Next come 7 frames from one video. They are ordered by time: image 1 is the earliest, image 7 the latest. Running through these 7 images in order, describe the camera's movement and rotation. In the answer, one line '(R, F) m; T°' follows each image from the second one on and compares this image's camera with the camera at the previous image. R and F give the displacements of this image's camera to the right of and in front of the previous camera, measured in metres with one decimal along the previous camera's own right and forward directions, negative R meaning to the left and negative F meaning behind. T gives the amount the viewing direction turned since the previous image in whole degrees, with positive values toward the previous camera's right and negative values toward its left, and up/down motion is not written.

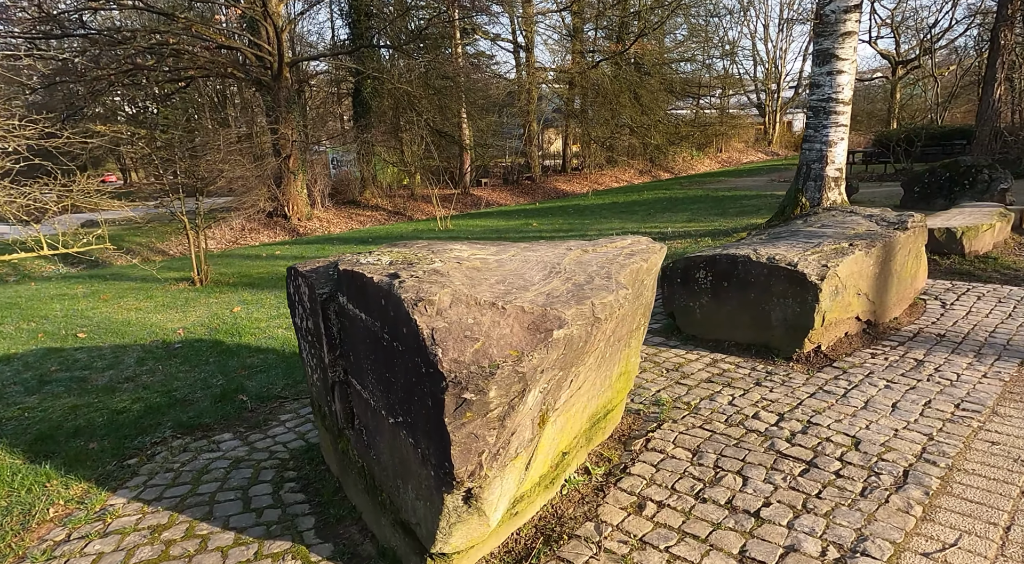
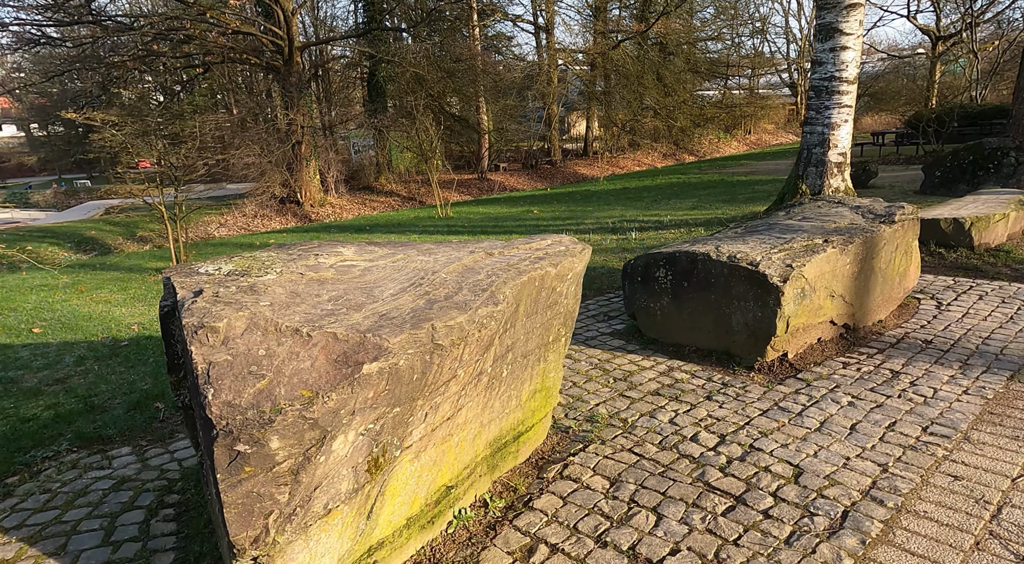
(+0.6, +0.4) m; -2°
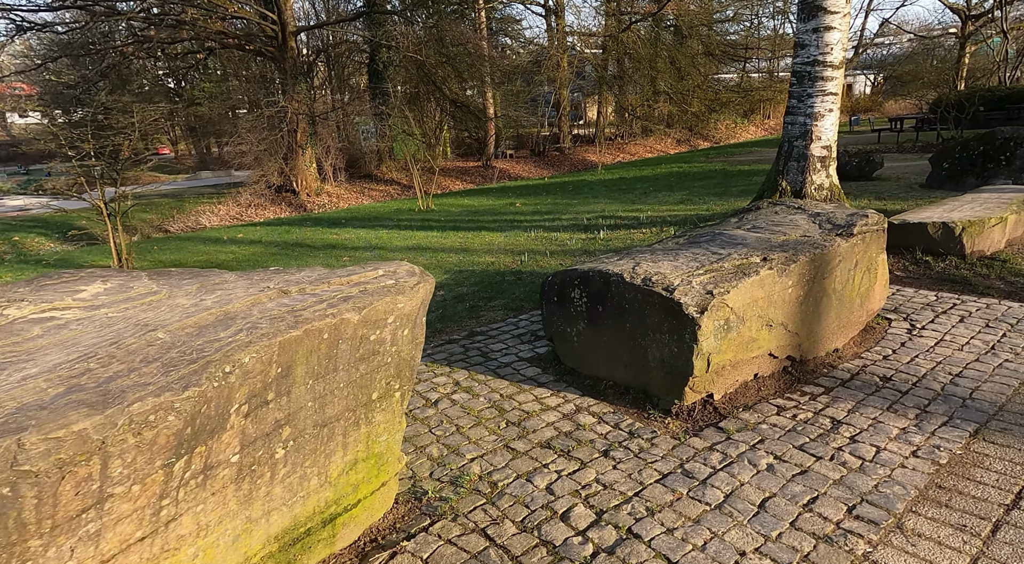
(+0.7, +0.7) m; -2°
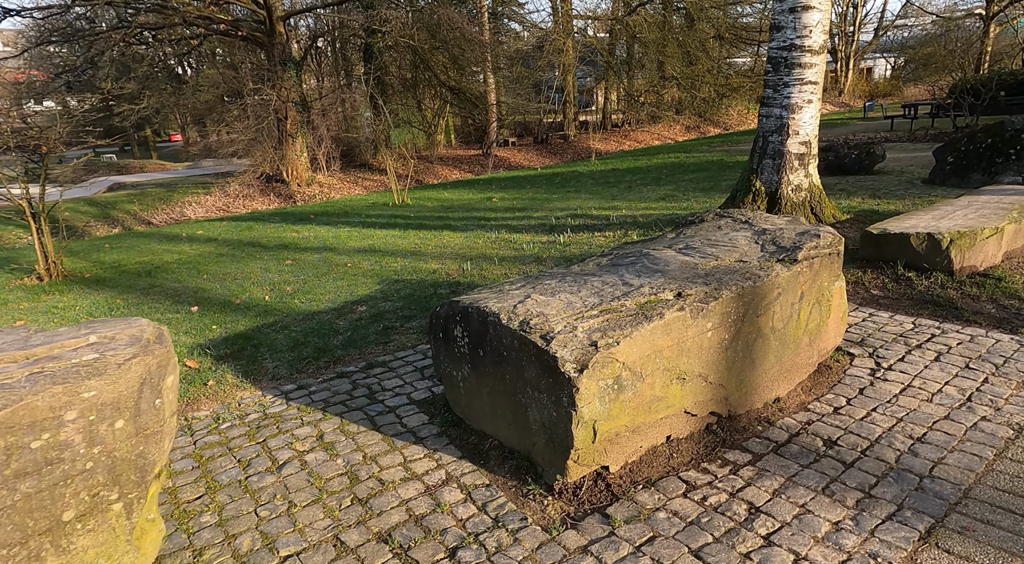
(+0.7, +0.7) m; -1°
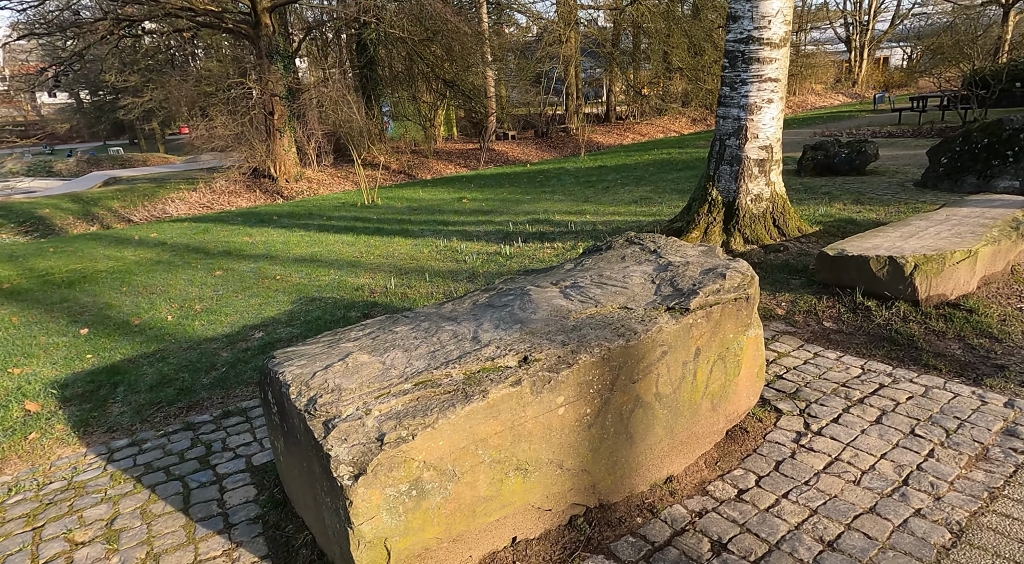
(+0.7, +0.7) m; -1°
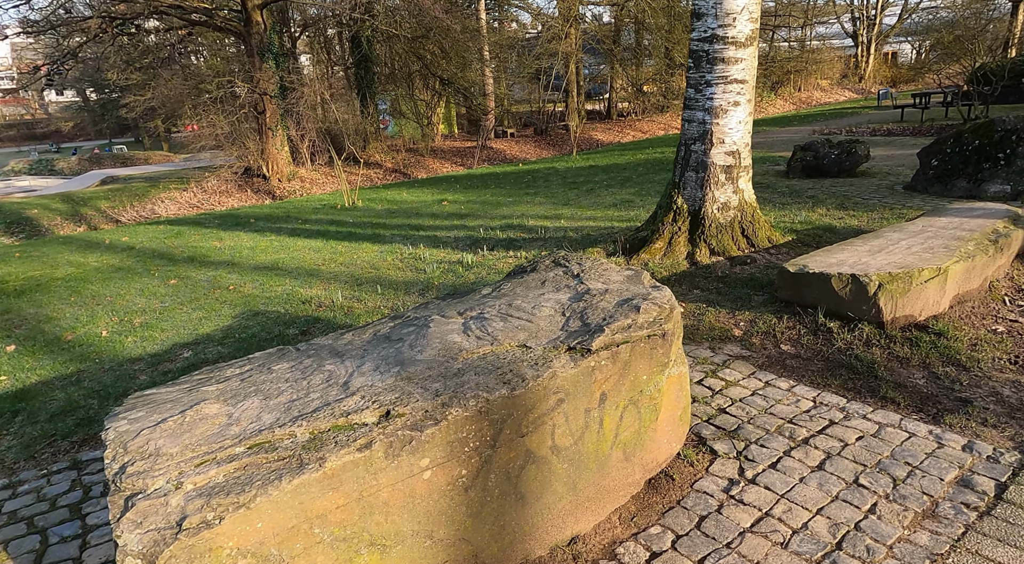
(+0.4, +0.3) m; 0°
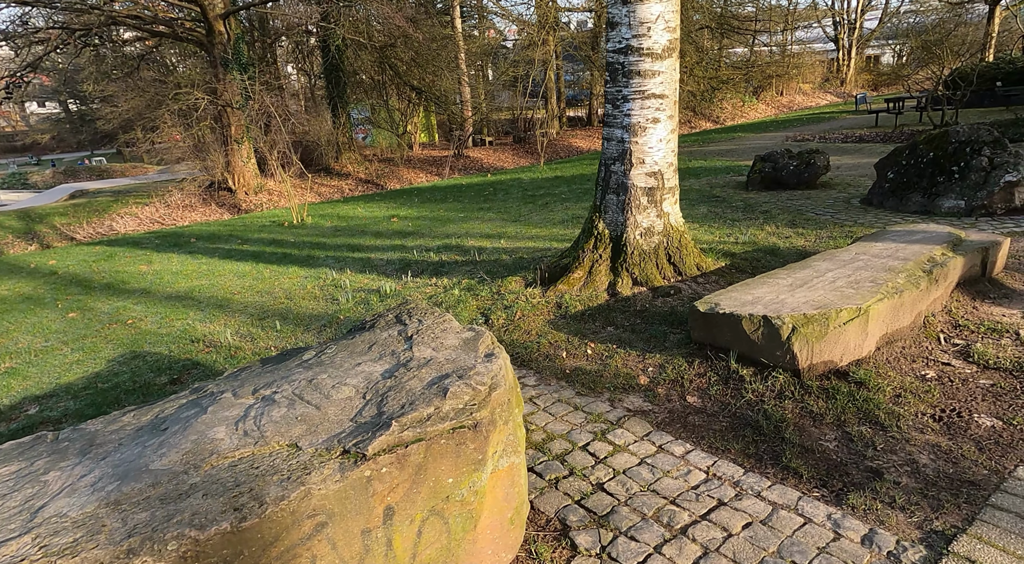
(+0.7, +0.5) m; +1°
